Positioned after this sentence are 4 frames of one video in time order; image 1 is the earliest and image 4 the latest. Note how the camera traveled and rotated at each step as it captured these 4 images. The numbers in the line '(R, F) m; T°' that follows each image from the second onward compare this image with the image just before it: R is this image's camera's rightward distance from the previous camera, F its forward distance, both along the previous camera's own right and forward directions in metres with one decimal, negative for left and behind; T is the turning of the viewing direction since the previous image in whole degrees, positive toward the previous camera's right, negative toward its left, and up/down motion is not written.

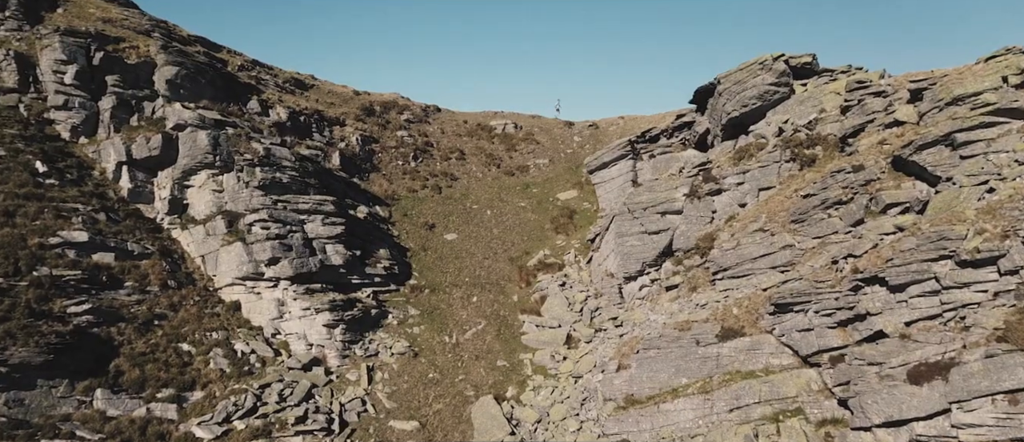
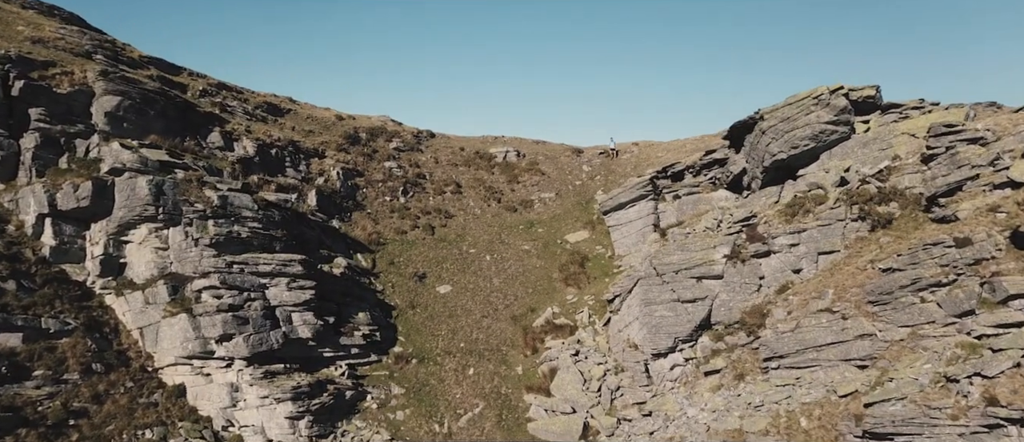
(-0.3, +7.4) m; 0°
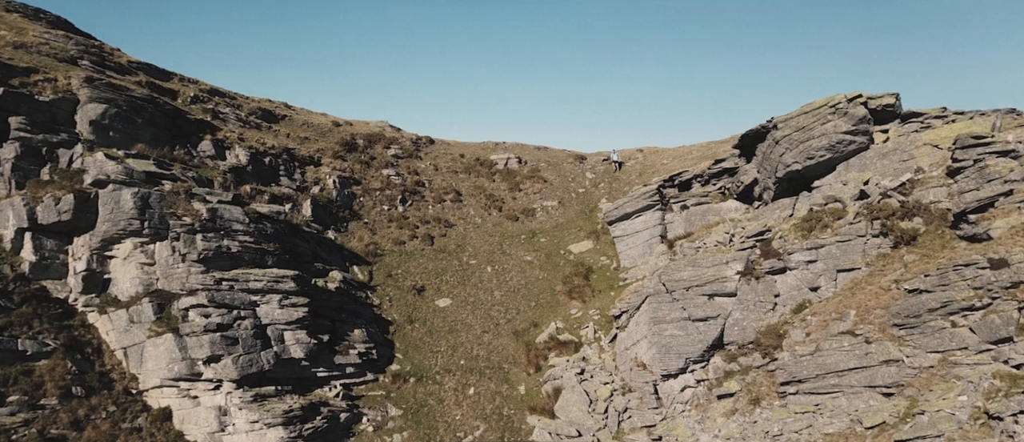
(-0.1, +1.7) m; 0°
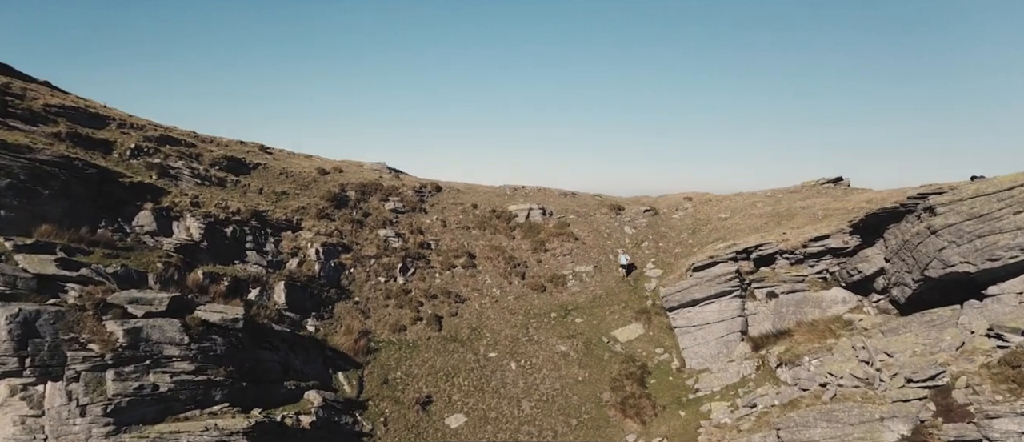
(-1.7, +10.9) m; 0°
